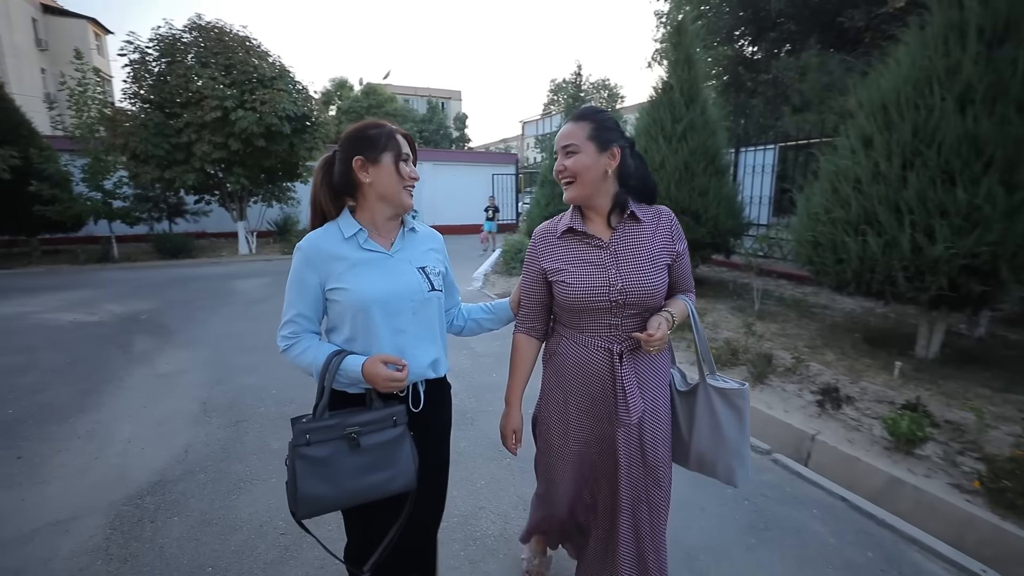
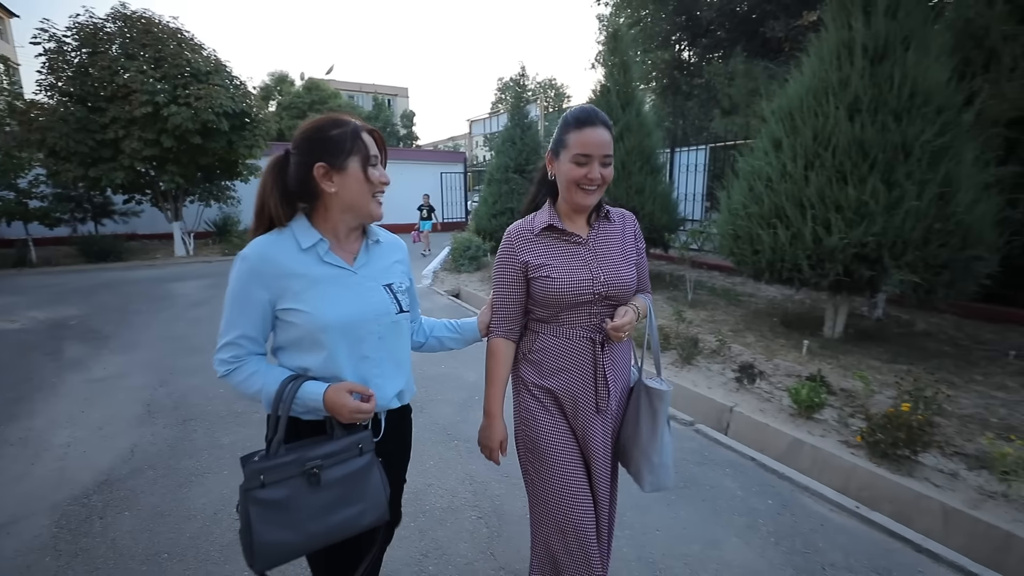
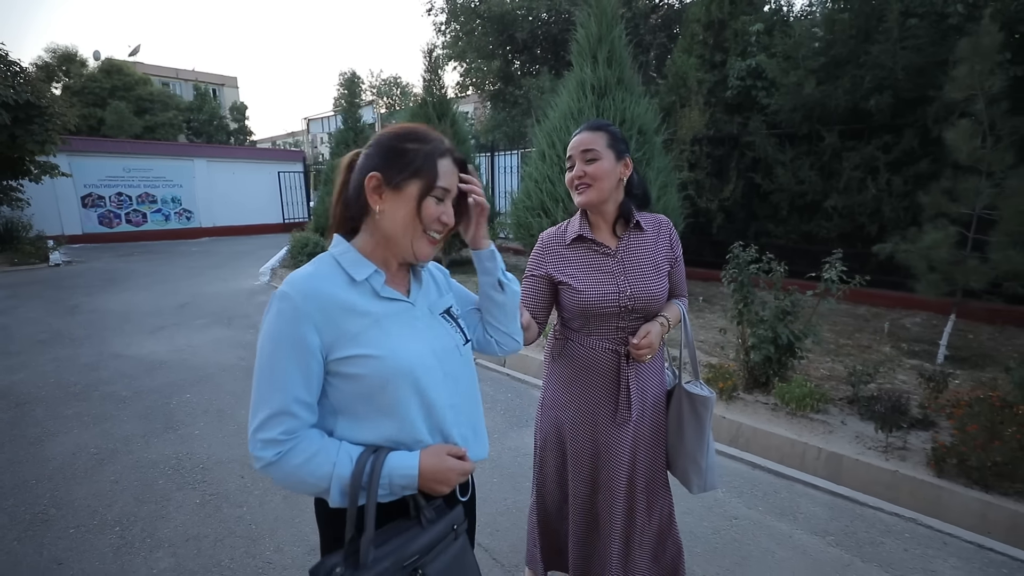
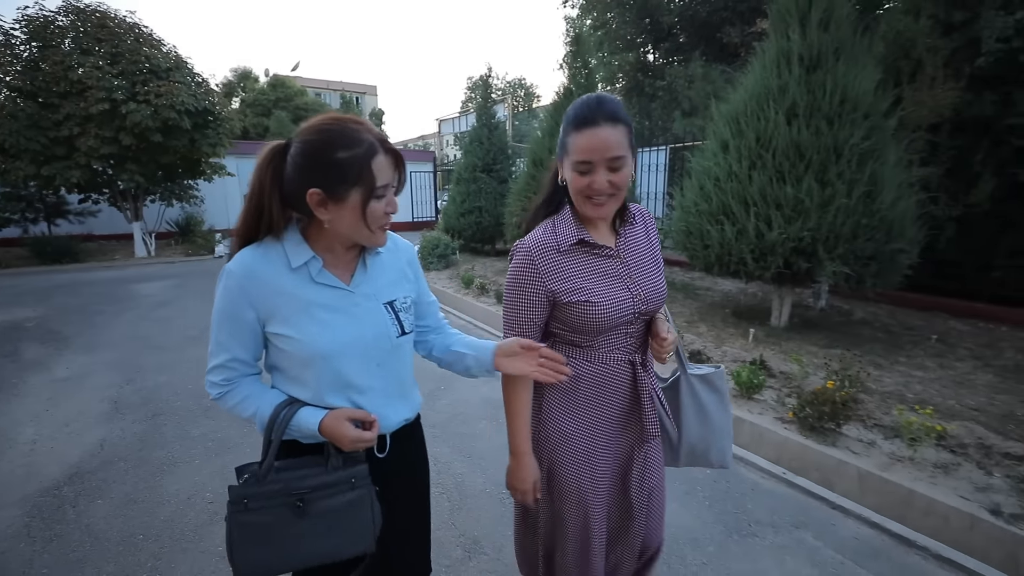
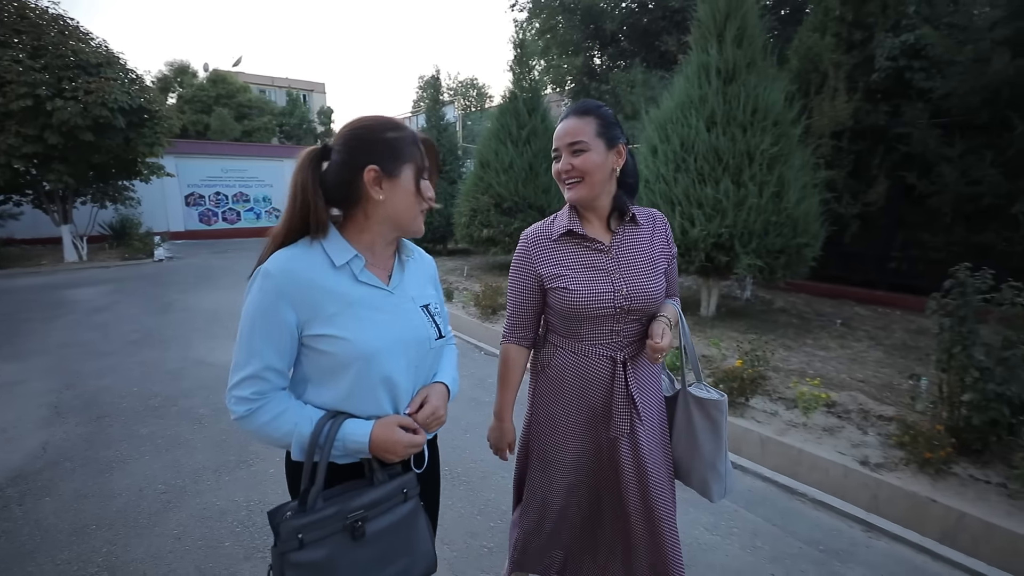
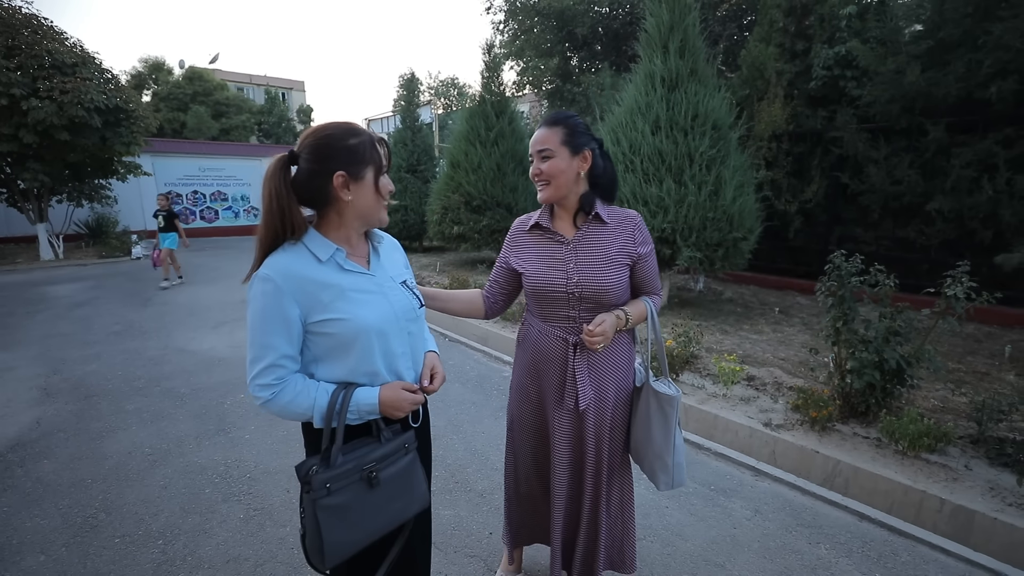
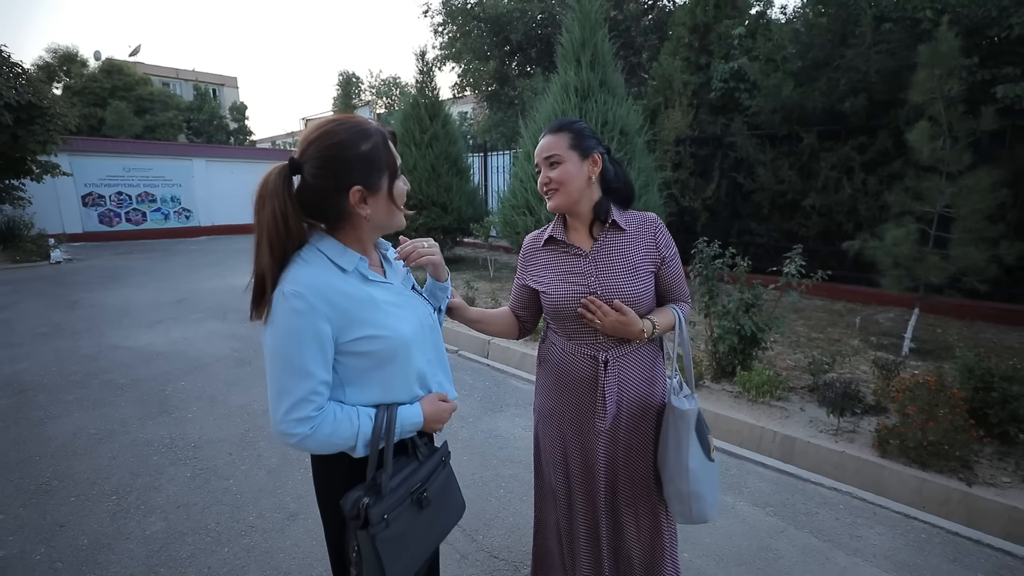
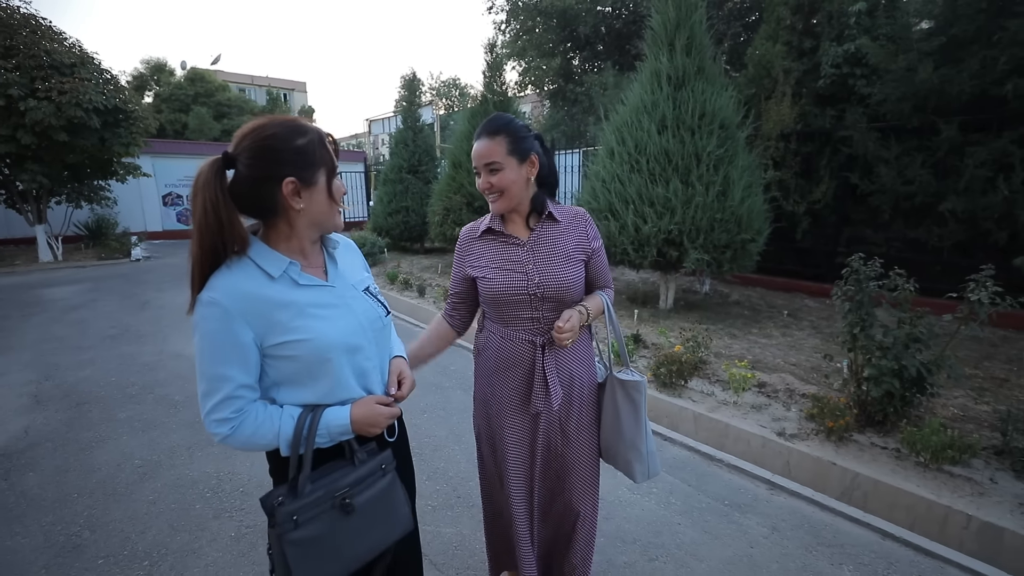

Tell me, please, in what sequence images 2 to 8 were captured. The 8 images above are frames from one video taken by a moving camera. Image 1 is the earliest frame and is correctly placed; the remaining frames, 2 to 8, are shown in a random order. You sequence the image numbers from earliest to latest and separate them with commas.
2, 4, 5, 8, 6, 3, 7
